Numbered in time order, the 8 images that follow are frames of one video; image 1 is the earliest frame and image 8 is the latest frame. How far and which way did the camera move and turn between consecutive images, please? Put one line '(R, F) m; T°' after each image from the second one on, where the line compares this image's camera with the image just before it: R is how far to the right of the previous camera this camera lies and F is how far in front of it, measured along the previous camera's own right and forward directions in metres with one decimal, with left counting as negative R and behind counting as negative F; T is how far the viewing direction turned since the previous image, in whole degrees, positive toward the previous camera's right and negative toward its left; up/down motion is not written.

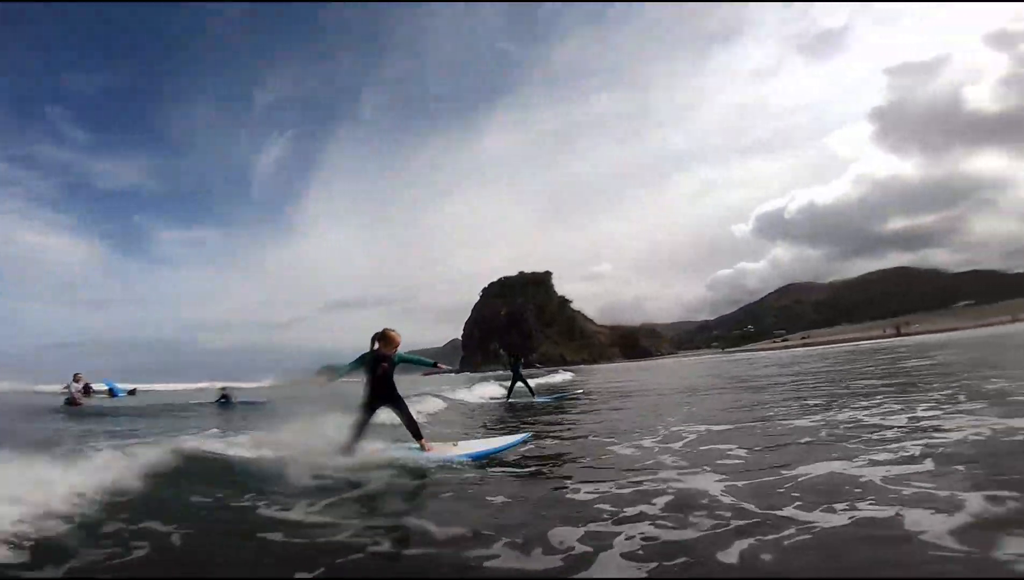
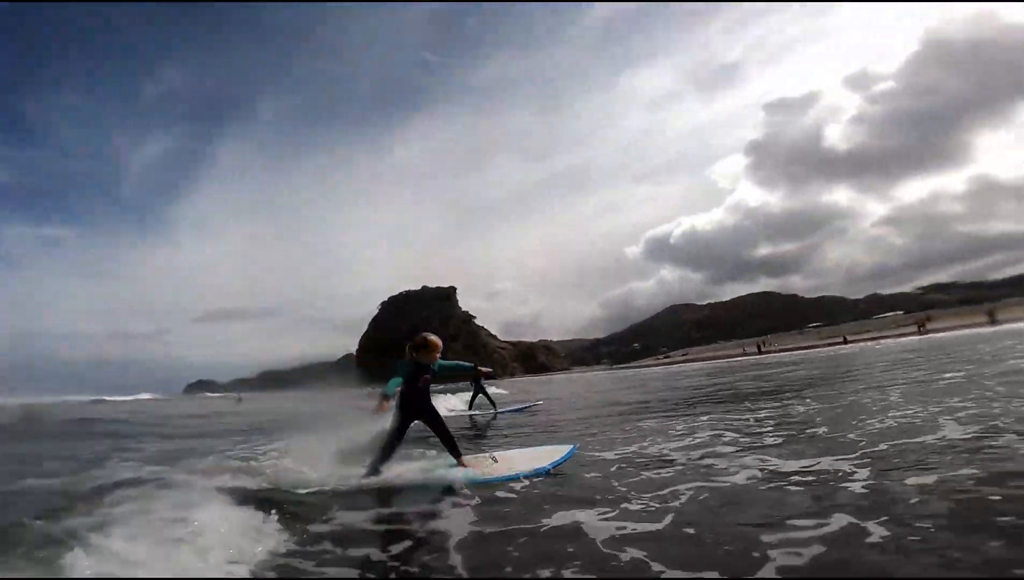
(+1.9, +1.1) m; +9°
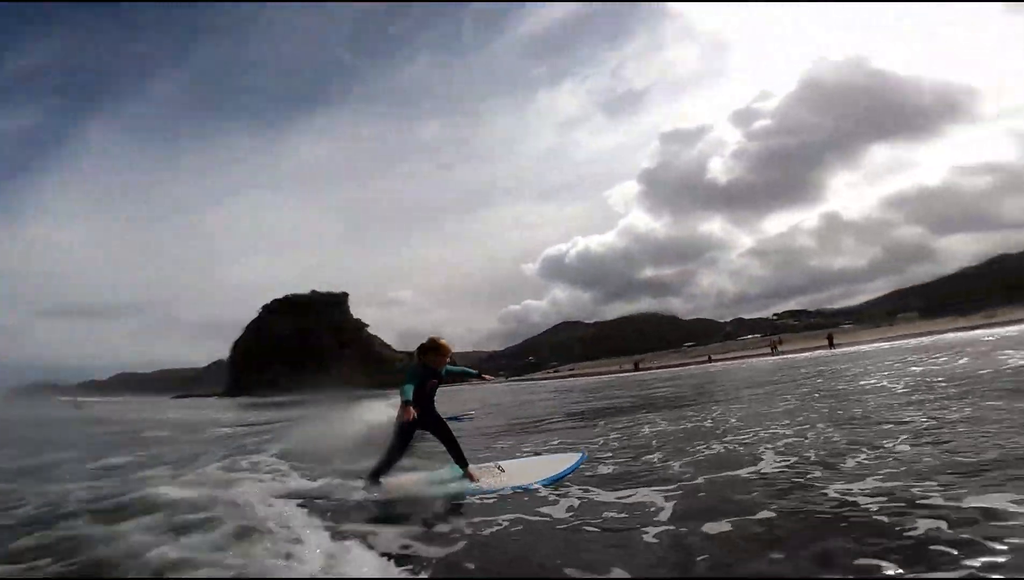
(+0.9, +0.7) m; +10°
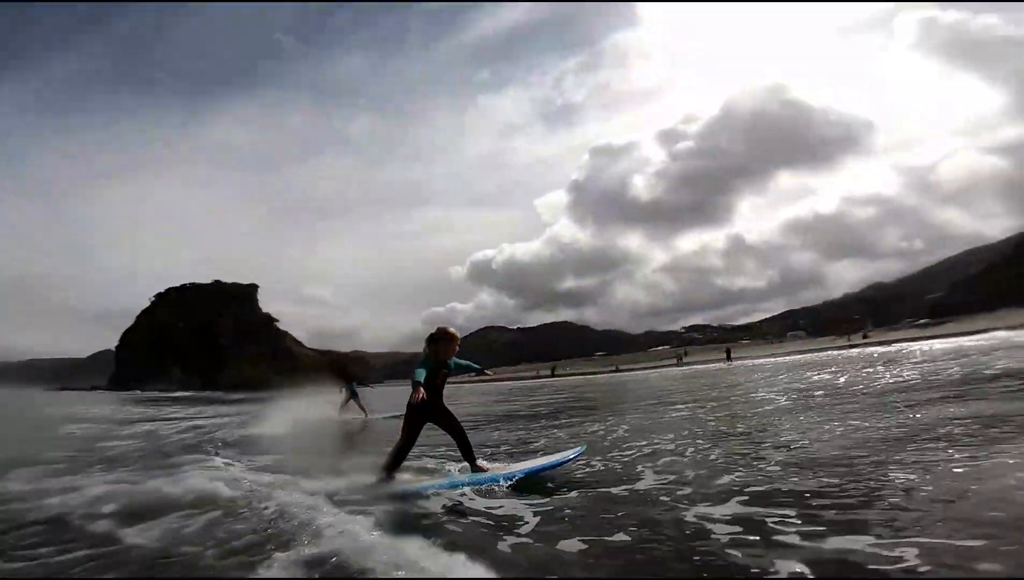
(+0.4, +0.3) m; +7°
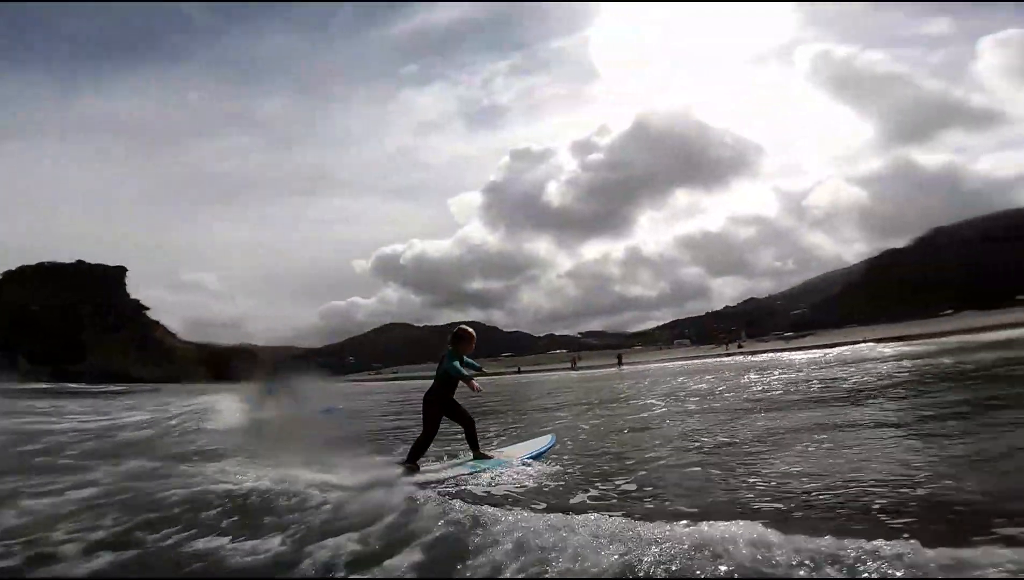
(+0.4, +0.2) m; +9°
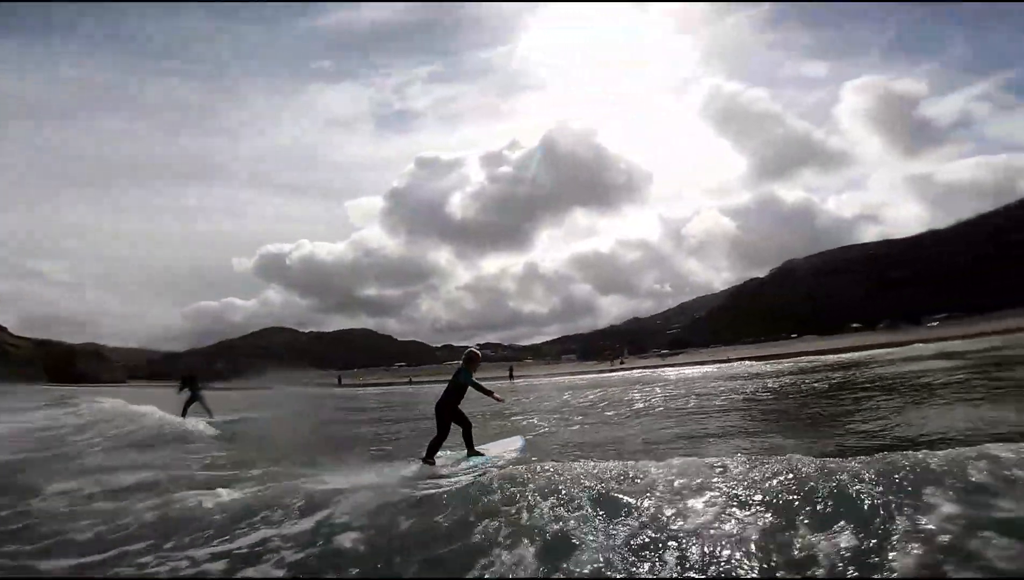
(+0.1, -0.3) m; +10°
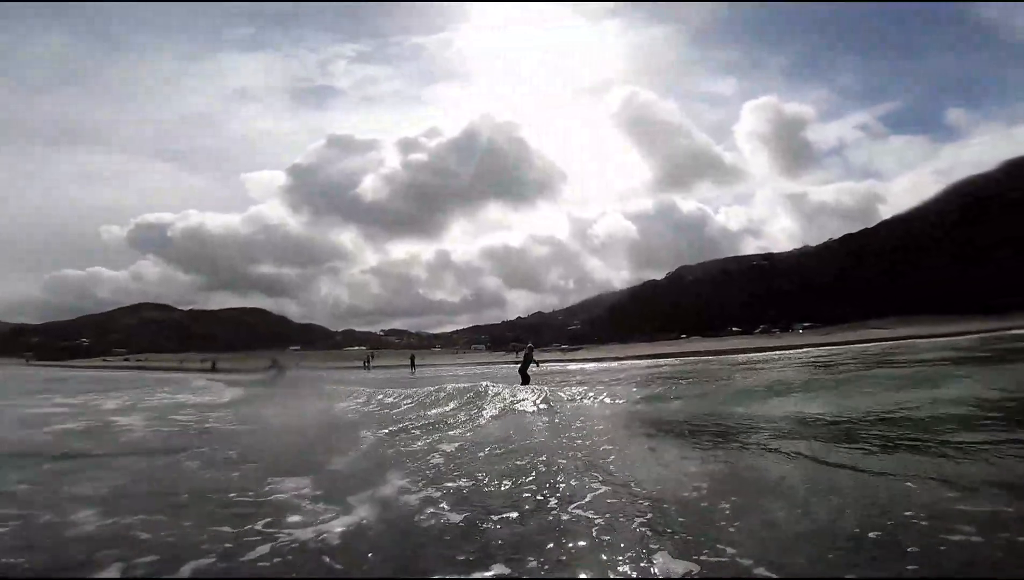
(-0.3, -0.5) m; +9°
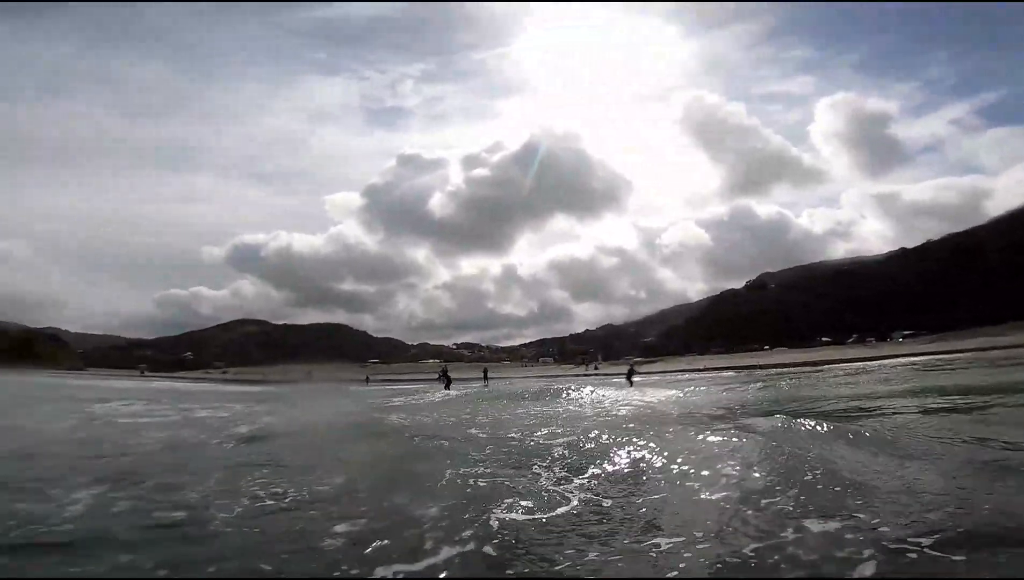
(+0.3, +0.3) m; -7°
